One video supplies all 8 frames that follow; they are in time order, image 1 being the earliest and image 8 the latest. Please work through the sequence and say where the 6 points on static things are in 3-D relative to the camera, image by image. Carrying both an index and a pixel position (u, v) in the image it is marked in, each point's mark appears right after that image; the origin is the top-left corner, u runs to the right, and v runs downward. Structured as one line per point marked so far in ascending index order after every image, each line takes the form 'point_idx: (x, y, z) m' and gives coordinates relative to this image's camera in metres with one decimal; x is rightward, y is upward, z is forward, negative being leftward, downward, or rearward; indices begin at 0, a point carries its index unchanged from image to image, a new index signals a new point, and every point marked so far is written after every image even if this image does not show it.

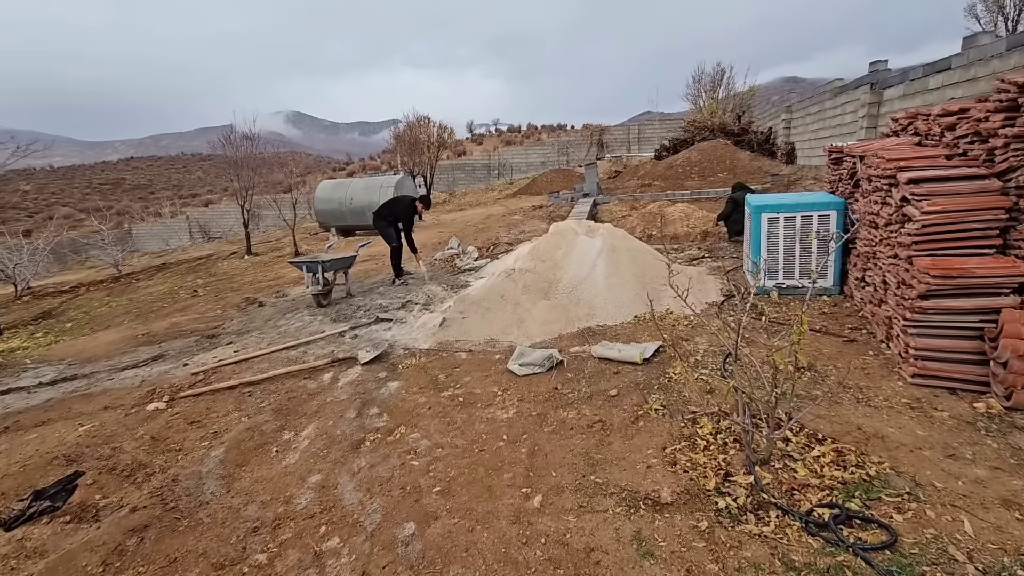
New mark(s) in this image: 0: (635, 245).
0: (+1.2, +0.4, +5.2) m
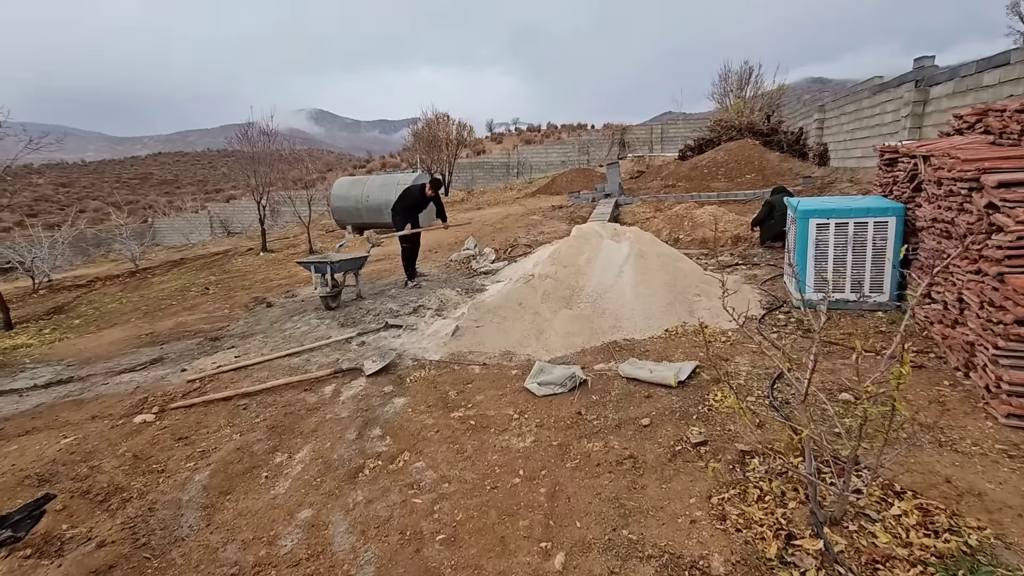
0: (+1.4, +0.3, +4.8) m
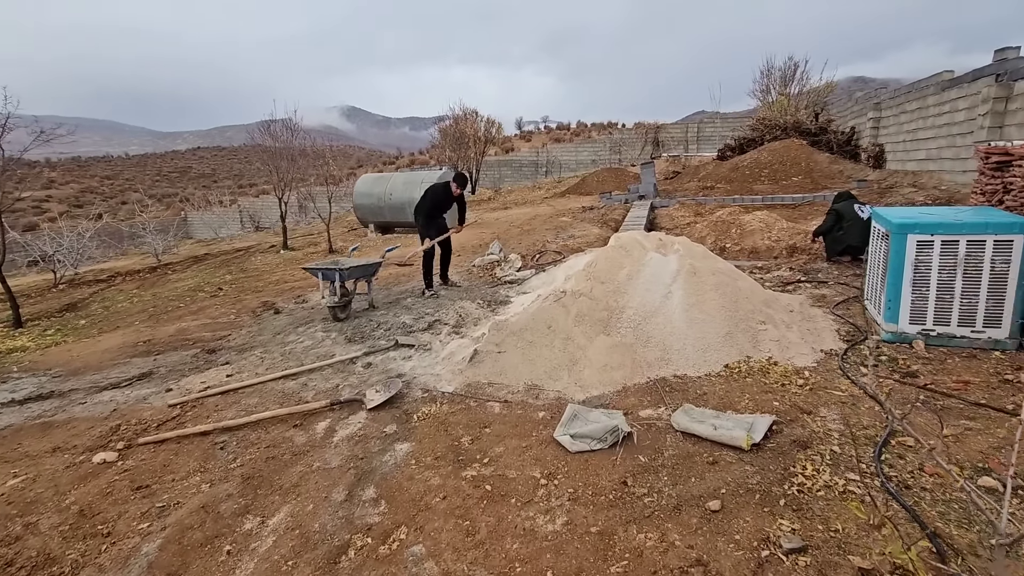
0: (+1.7, +0.2, +4.1) m
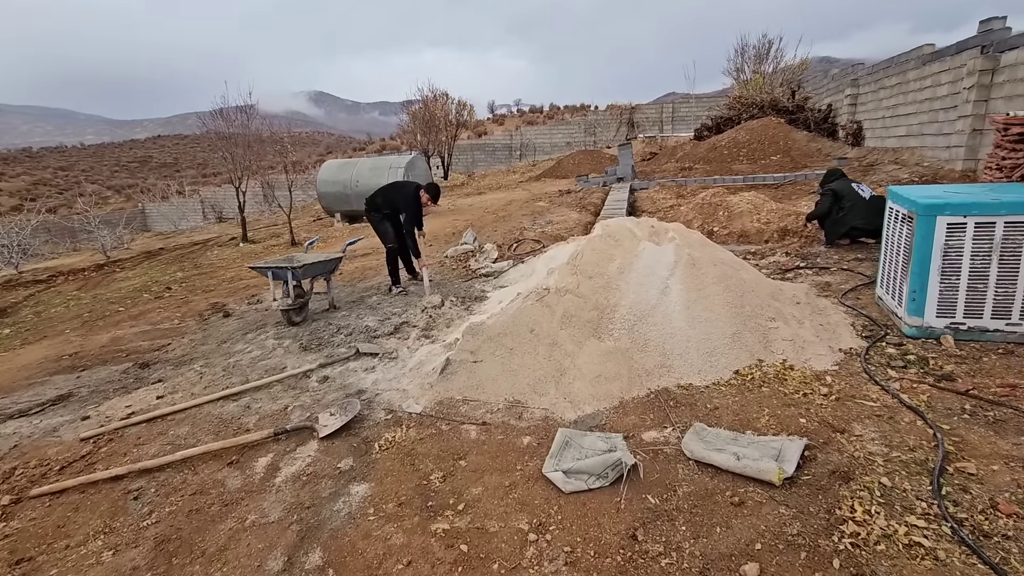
0: (+1.5, +0.2, +3.6) m
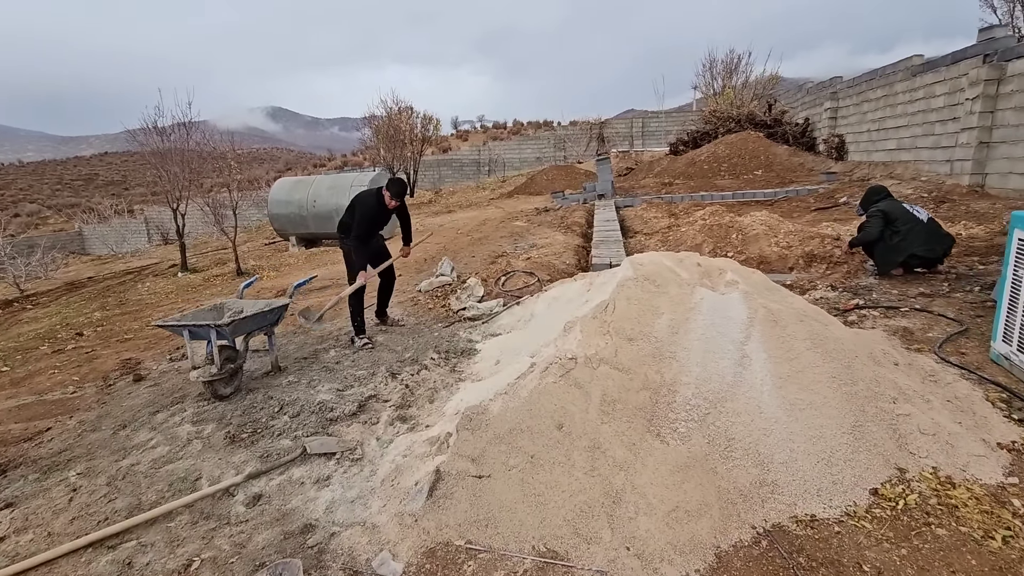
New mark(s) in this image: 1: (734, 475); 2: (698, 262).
0: (+1.5, -0.1, +2.7) m
1: (+0.9, -0.7, +2.0) m
2: (+1.1, +0.2, +3.0) m
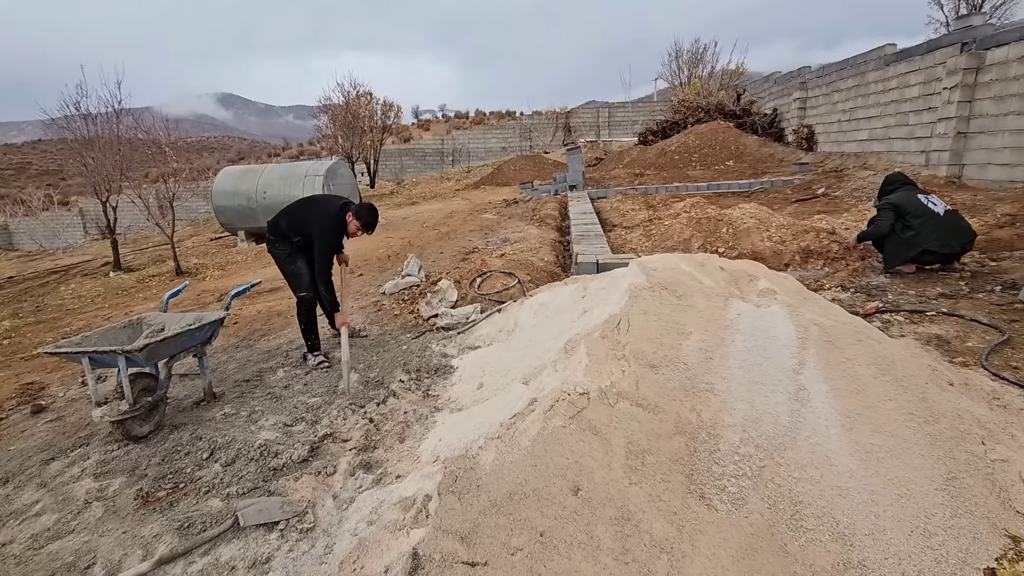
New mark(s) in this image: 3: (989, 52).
0: (+1.5, -0.1, +2.3) m
1: (+0.9, -0.8, +1.6) m
2: (+1.1, +0.1, +2.6) m
3: (+6.9, +3.4, +7.4) m
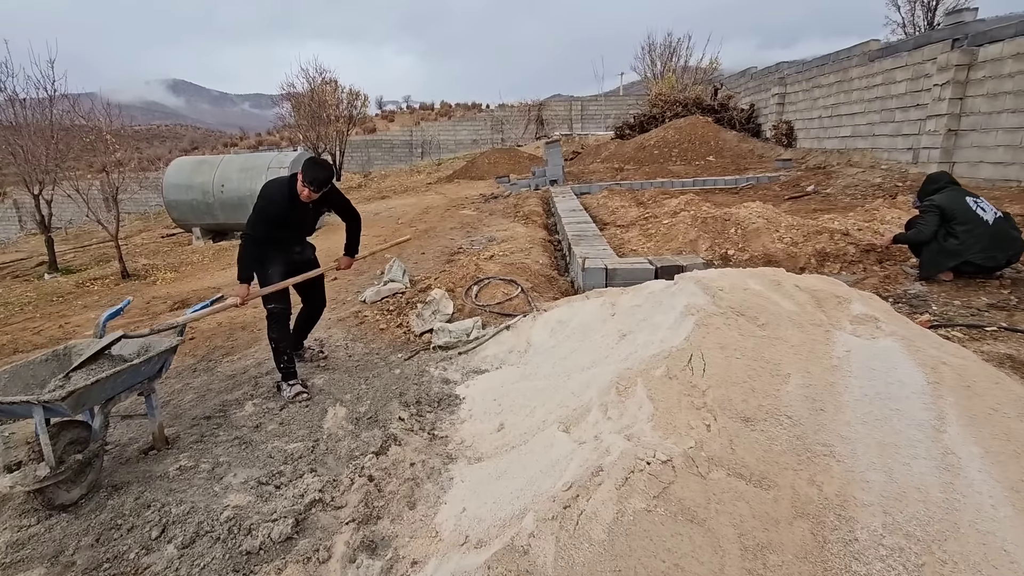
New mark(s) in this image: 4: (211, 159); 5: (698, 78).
0: (+1.7, -0.2, +1.9) m
1: (+1.1, -0.9, +1.1) m
2: (+1.2, 0.0, +2.1) m
3: (+6.7, +3.4, +7.3) m
4: (-5.0, +2.2, +8.5) m
5: (+7.1, +8.0, +19.4) m
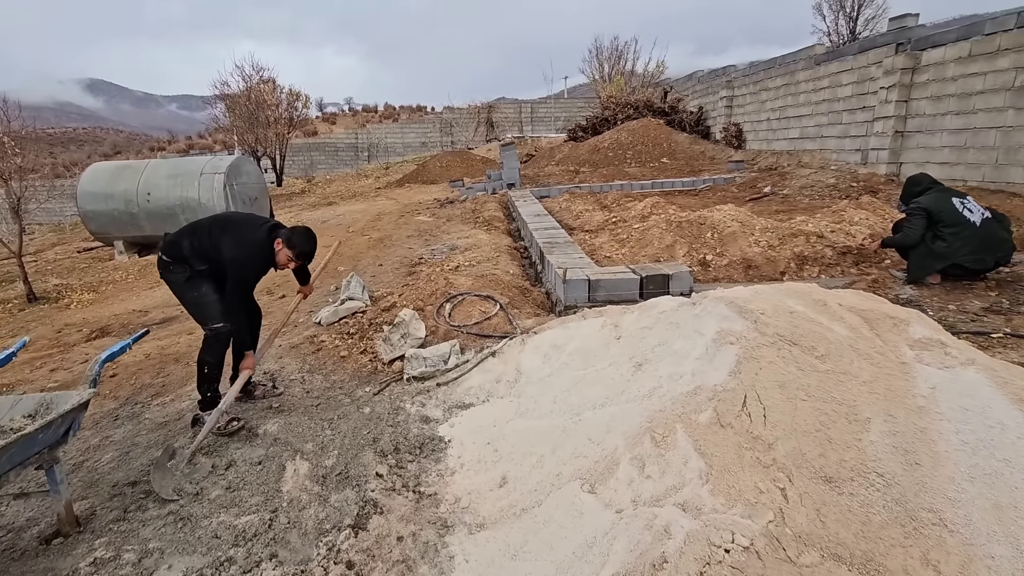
0: (+1.7, -0.3, +1.6) m
1: (+1.3, -1.0, +0.9) m
2: (+1.2, -0.1, +1.9) m
3: (+6.1, +3.5, +7.6) m
4: (-5.6, +1.8, +7.6) m
5: (+5.2, +8.0, +19.6) m
